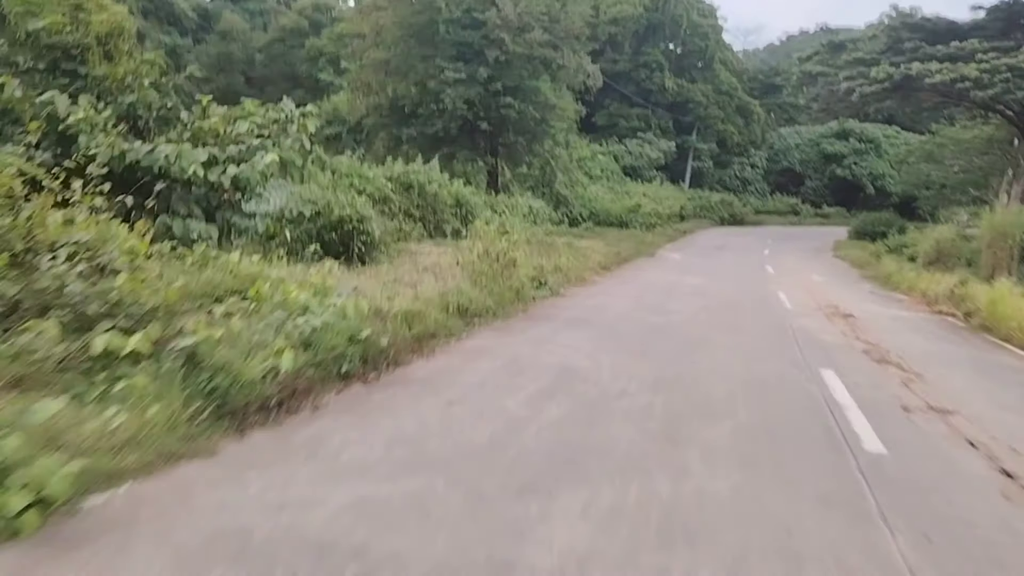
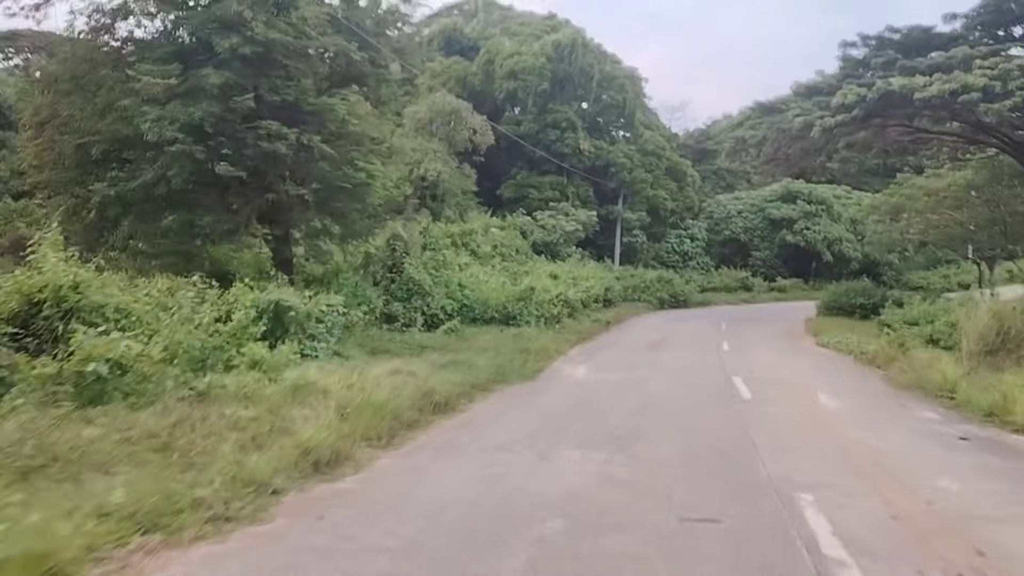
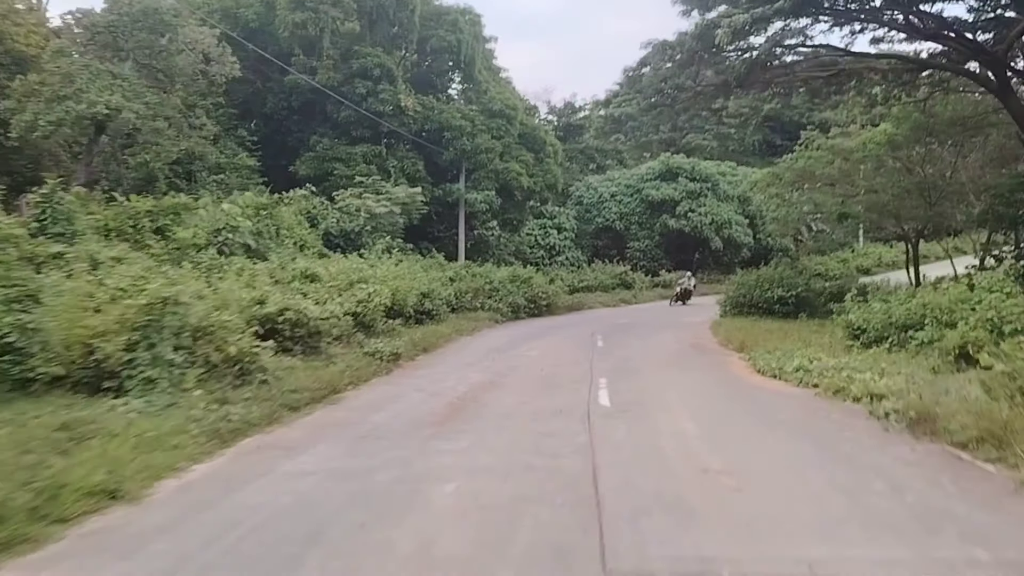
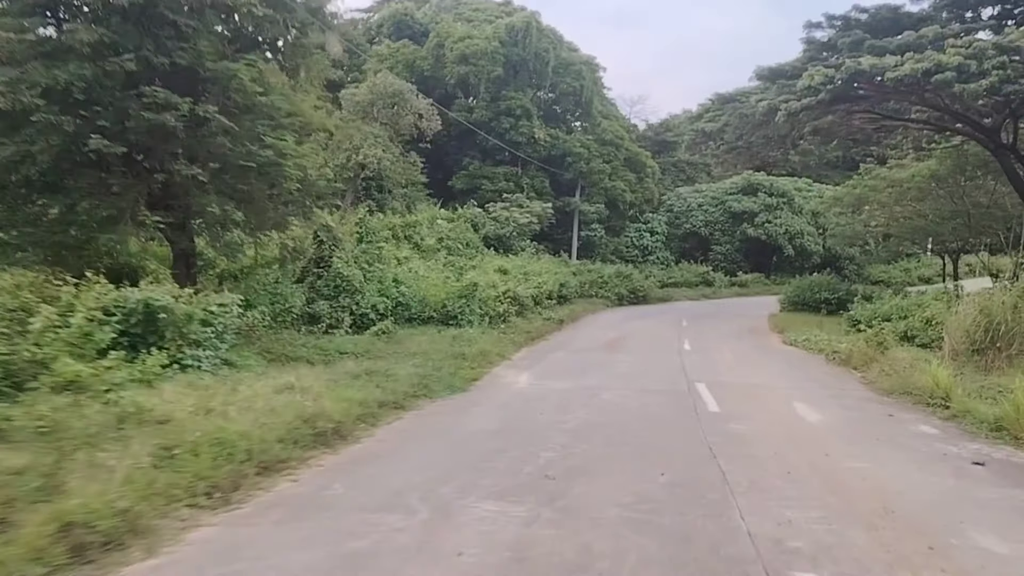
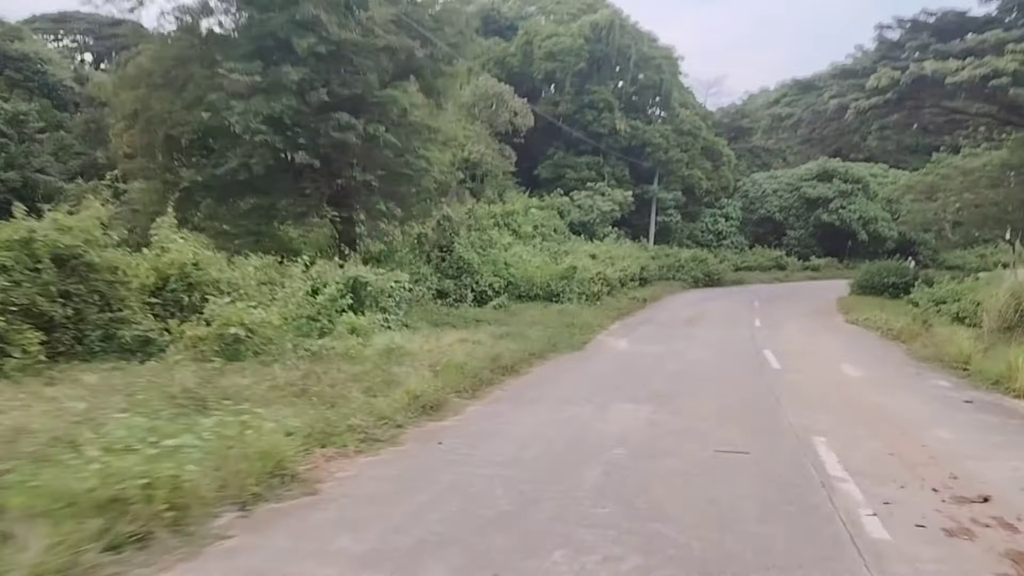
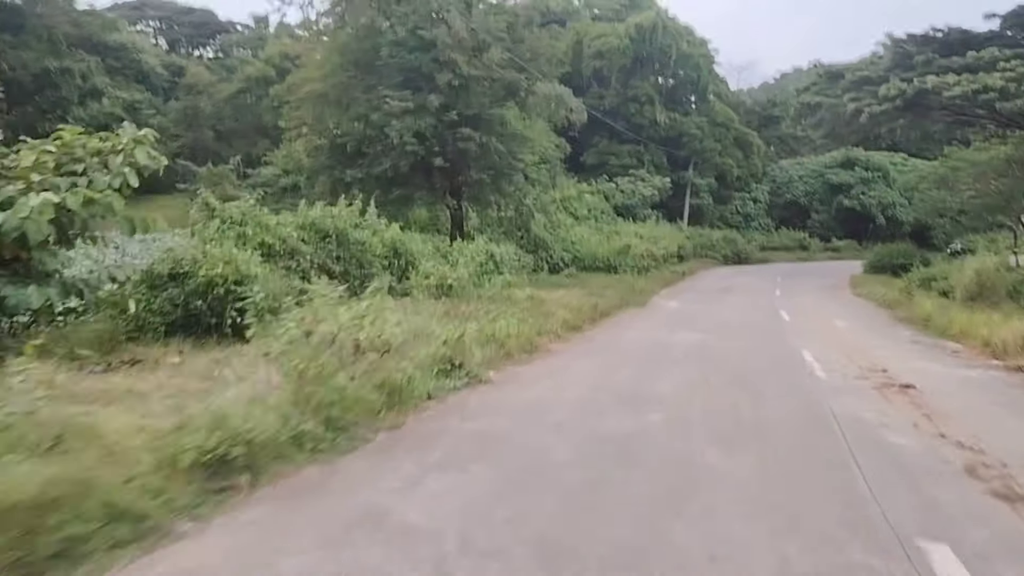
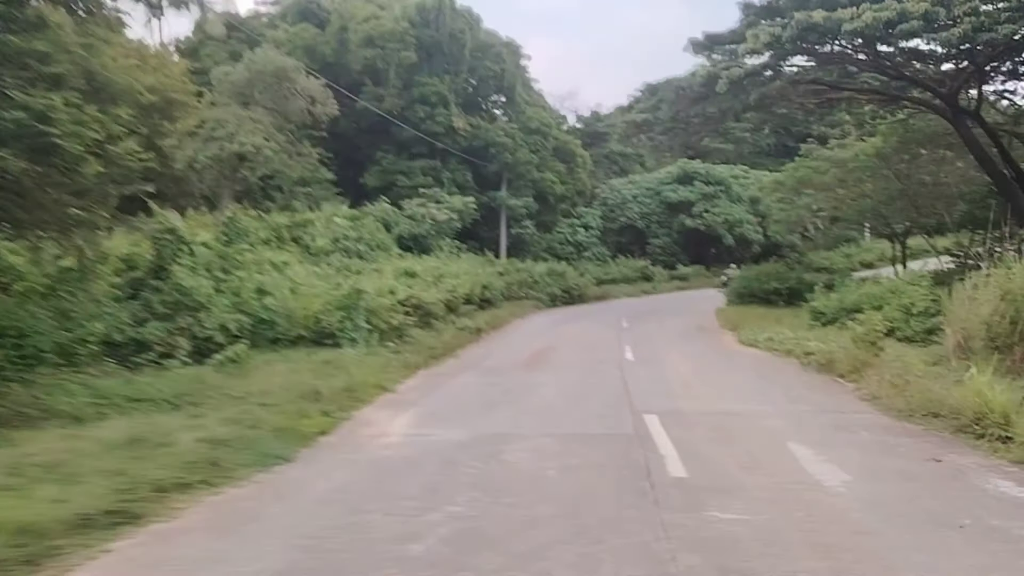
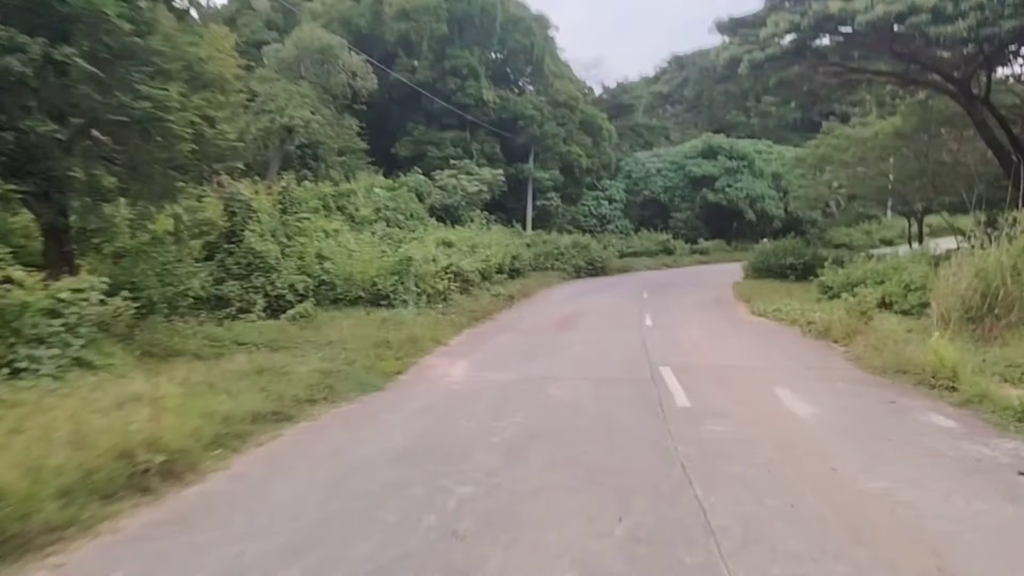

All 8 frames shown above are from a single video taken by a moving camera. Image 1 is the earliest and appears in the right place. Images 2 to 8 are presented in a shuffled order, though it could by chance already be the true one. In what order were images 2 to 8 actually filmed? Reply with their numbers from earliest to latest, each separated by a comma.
6, 5, 2, 4, 8, 7, 3
